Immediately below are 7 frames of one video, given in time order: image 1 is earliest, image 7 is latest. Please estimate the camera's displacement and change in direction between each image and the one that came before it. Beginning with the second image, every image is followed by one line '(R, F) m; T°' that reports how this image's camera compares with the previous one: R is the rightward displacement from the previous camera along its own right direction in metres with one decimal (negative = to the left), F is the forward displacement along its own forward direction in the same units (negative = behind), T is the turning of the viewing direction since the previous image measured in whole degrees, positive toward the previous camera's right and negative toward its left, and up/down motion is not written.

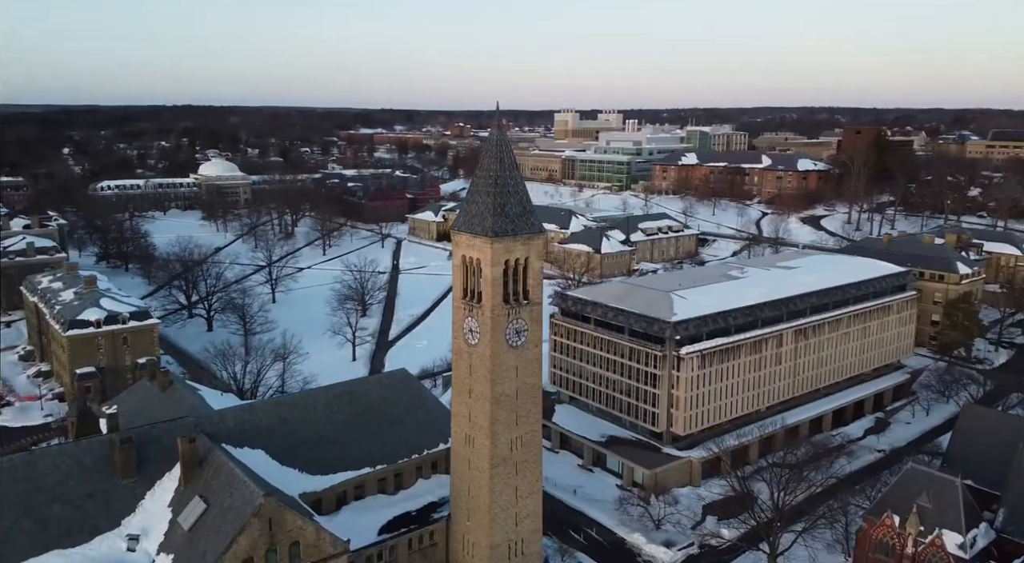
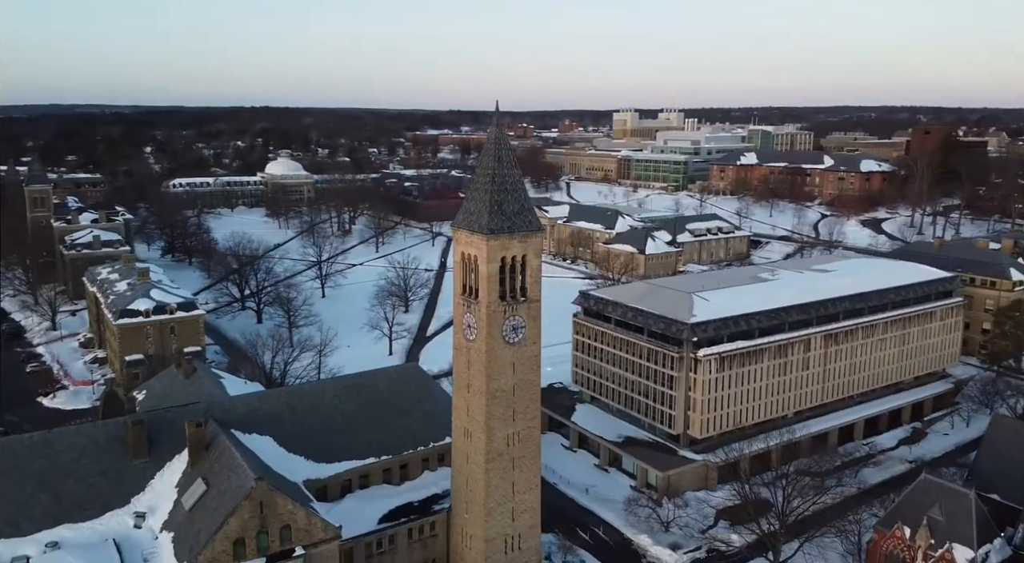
(+3.6, -0.3) m; -5°
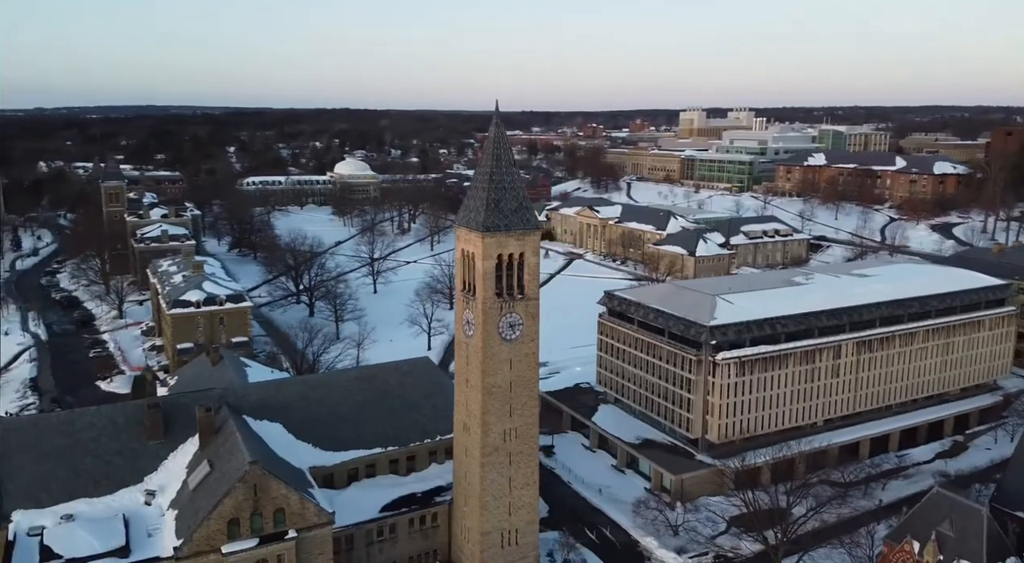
(+3.9, -0.3) m; -6°
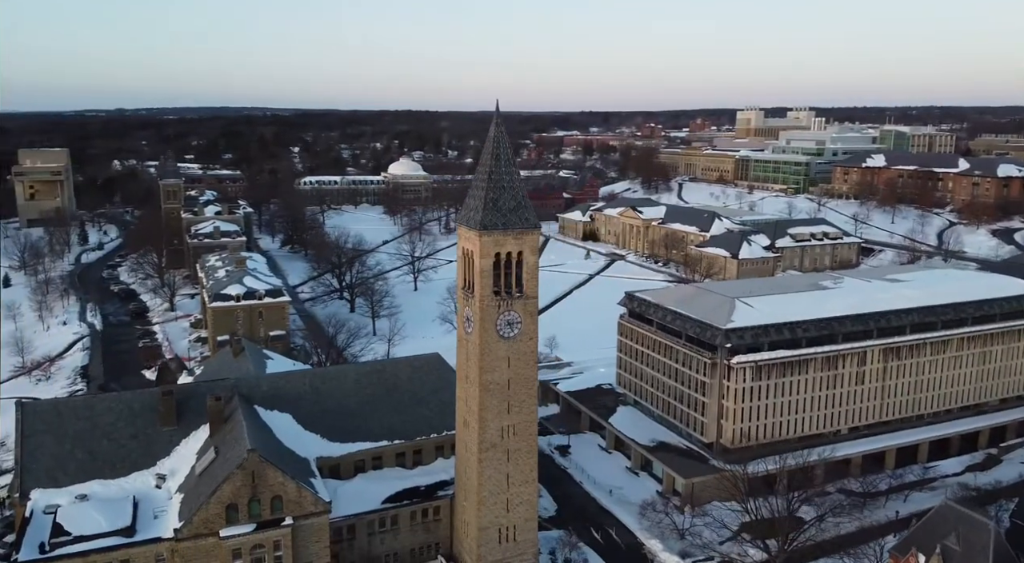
(+3.2, -0.2) m; -5°
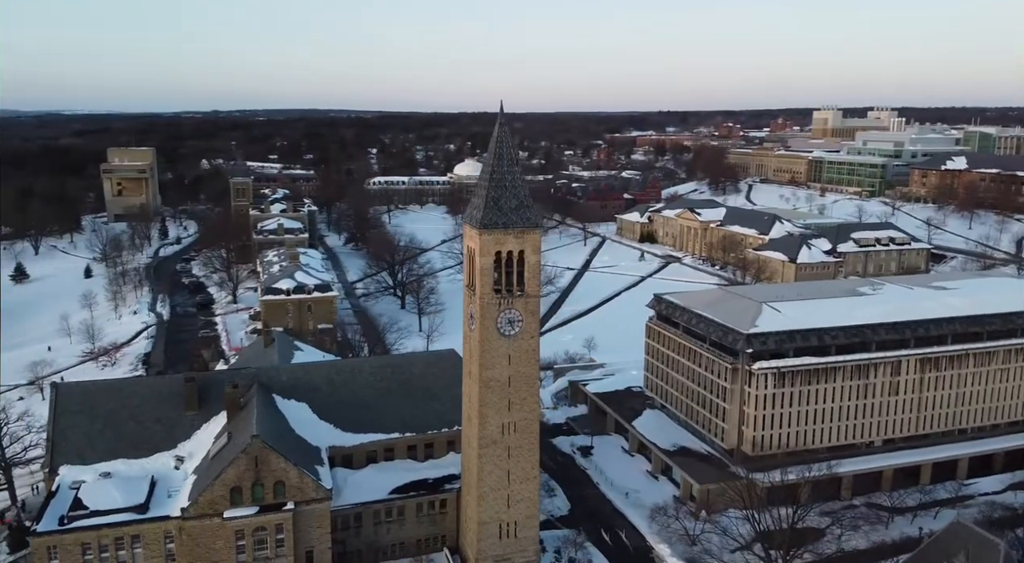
(+4.0, -0.2) m; -6°
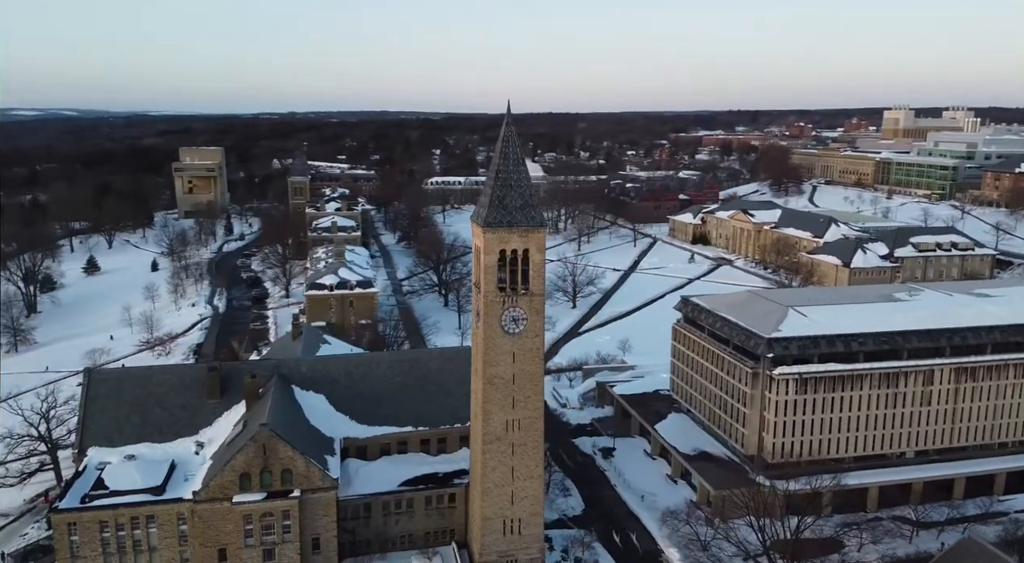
(+3.3, -0.2) m; -5°
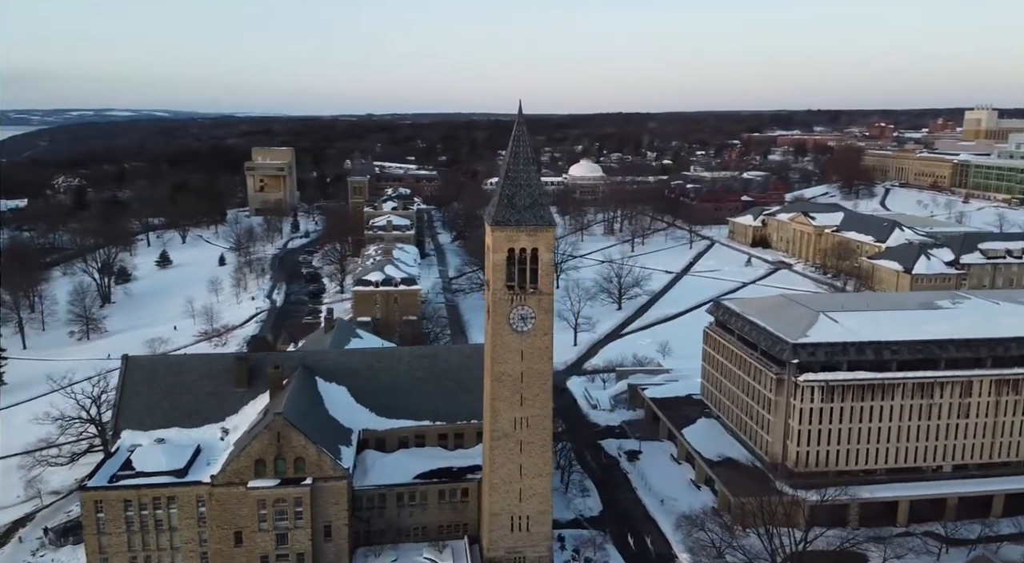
(+3.3, -0.2) m; -5°
